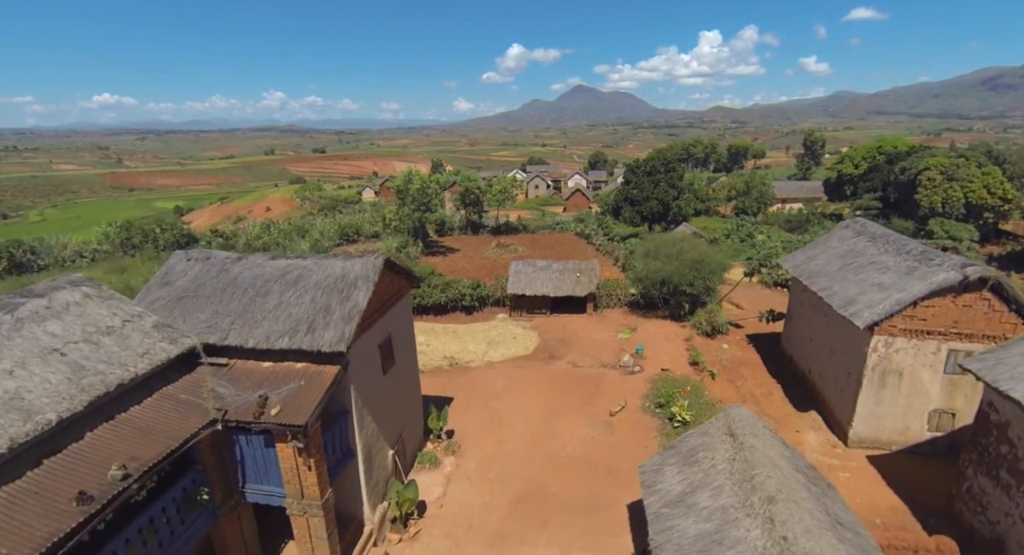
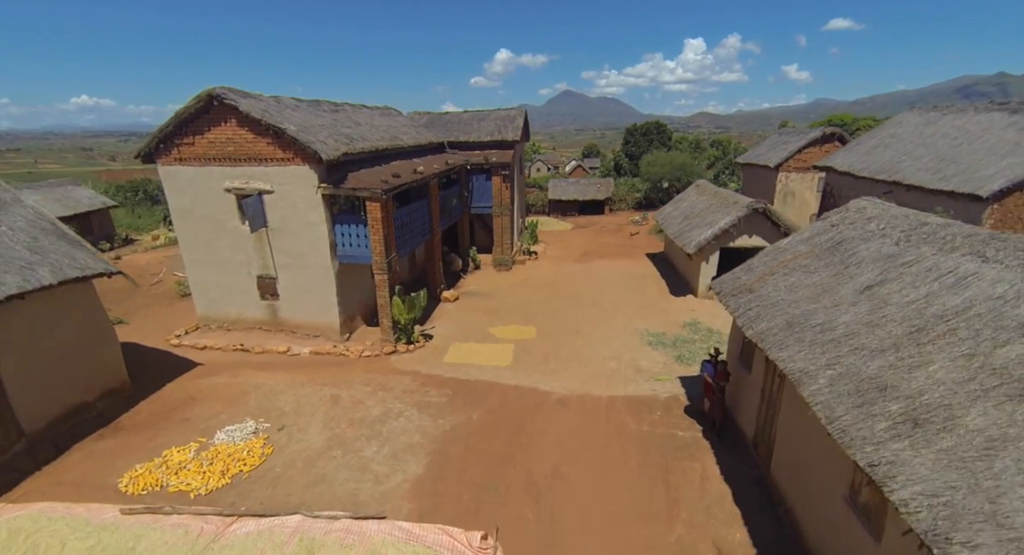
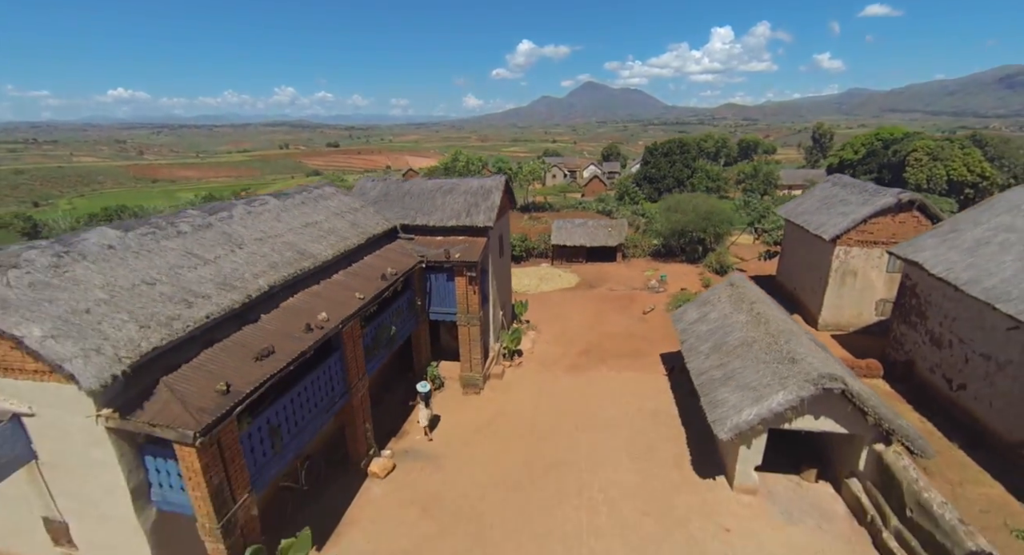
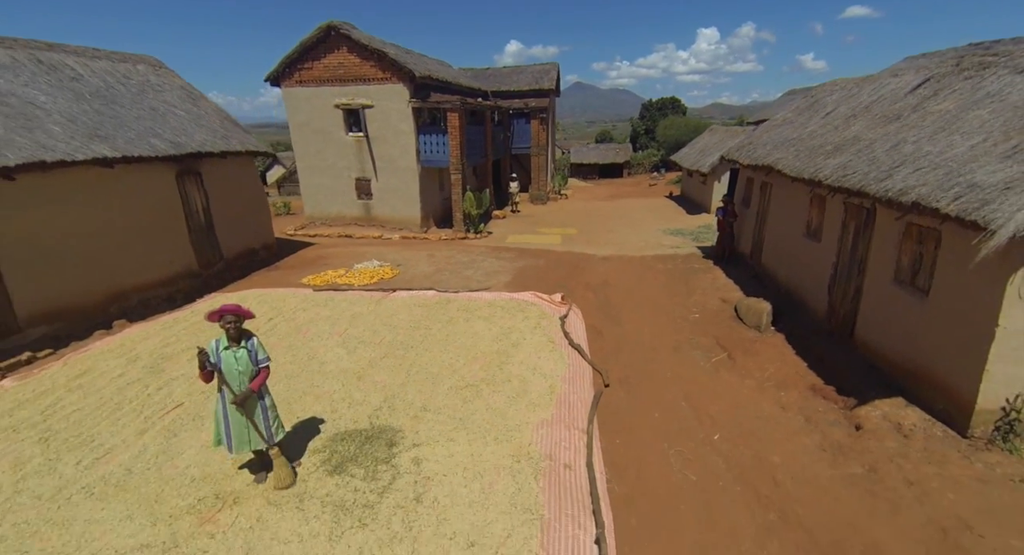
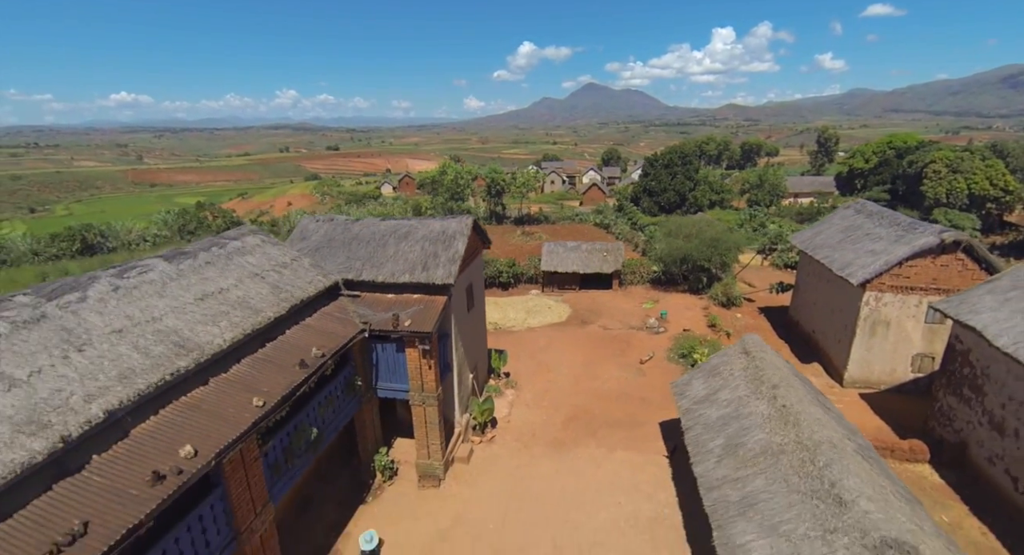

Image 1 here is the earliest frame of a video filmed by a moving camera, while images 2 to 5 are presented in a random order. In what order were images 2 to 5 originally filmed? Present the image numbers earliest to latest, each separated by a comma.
5, 3, 2, 4
